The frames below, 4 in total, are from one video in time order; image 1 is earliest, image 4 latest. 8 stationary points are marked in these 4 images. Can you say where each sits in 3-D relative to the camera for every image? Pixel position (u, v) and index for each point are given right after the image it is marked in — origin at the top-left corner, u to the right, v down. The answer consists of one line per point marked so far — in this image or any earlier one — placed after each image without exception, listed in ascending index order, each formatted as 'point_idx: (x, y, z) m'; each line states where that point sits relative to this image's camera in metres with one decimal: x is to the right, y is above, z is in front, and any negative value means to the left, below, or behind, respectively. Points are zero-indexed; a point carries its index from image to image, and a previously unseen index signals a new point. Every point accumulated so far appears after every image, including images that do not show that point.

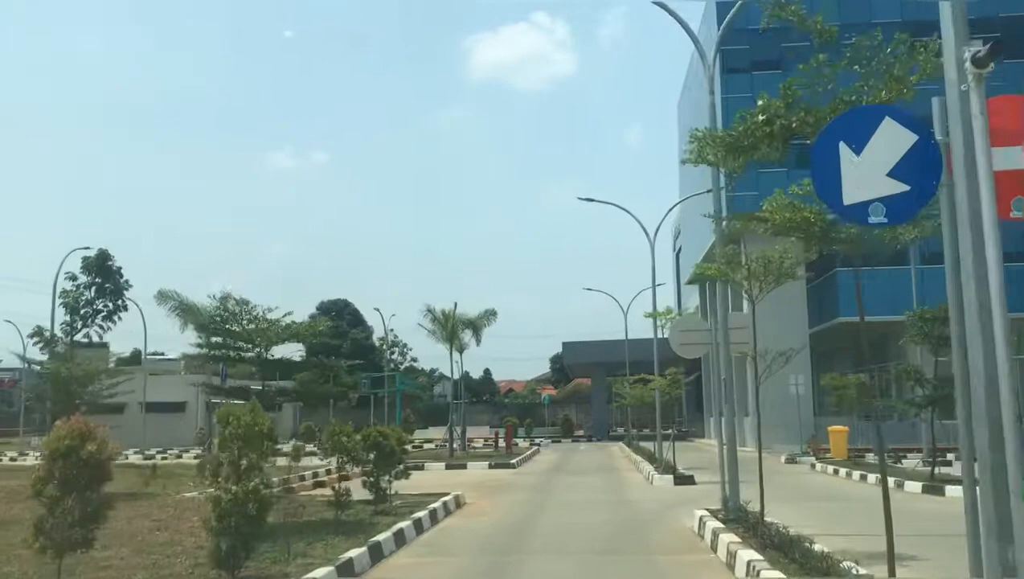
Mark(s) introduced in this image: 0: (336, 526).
0: (-2.3, -3.1, +12.6) m
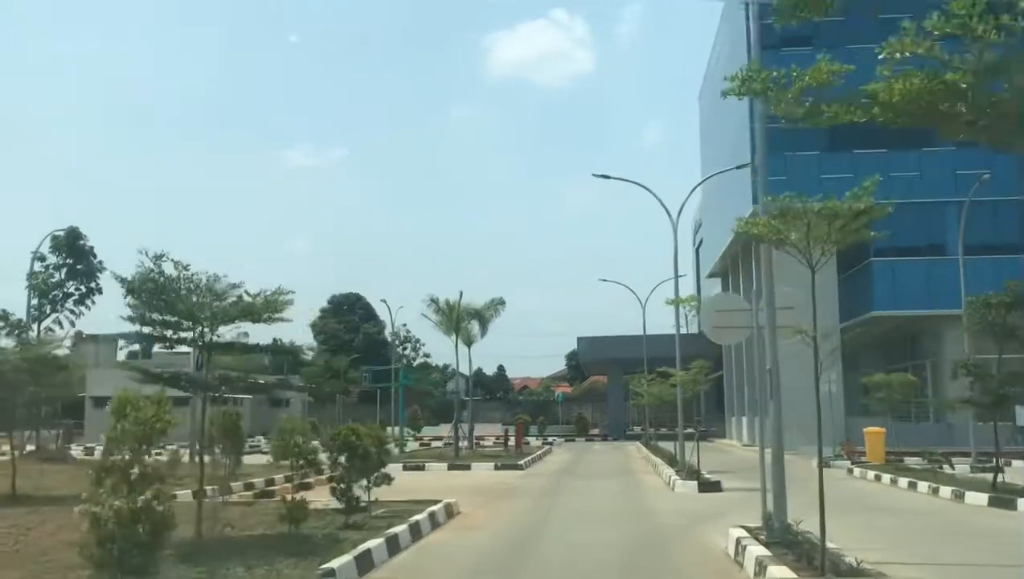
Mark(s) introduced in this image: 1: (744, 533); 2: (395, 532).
0: (-2.4, -2.8, +10.3) m
1: (+2.7, -2.8, +11.1) m
2: (-1.5, -3.0, +11.8) m
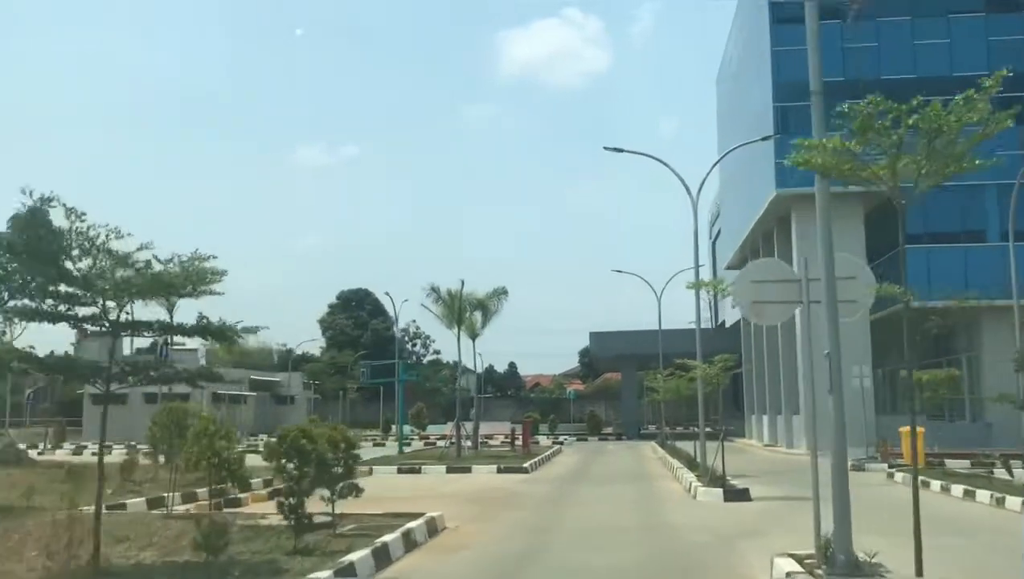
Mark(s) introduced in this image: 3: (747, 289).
0: (-2.5, -2.4, +8.0) m
1: (+2.6, -2.5, +8.7) m
2: (-1.6, -2.7, +9.5) m
3: (+2.4, 0.0, +9.6) m
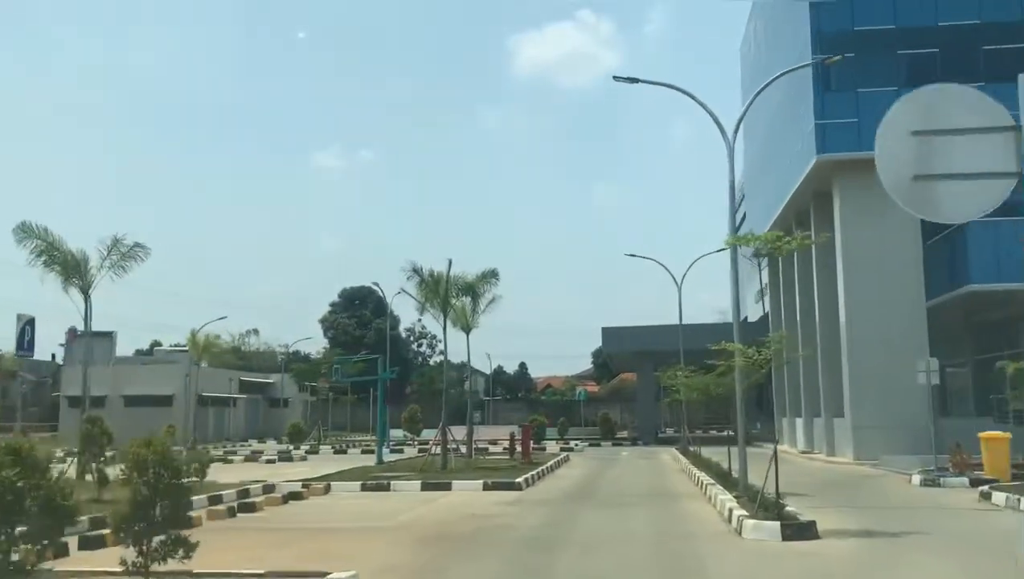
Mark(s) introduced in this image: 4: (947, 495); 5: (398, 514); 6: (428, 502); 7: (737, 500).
0: (-3.1, -1.8, +3.1) m
1: (+2.1, -1.9, +3.8) m
2: (-2.1, -2.1, +4.7) m
3: (+1.9, +0.6, +4.7) m
4: (+8.5, -4.0, +18.5) m
5: (-2.0, -3.8, +16.4) m
6: (-1.6, -4.0, +18.1) m
7: (+3.7, -3.5, +15.8) m
